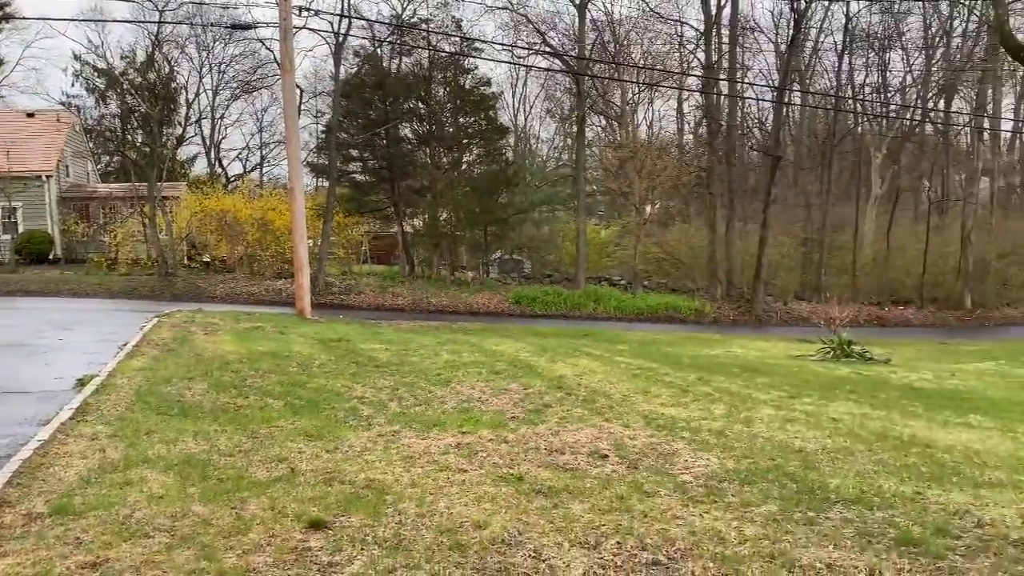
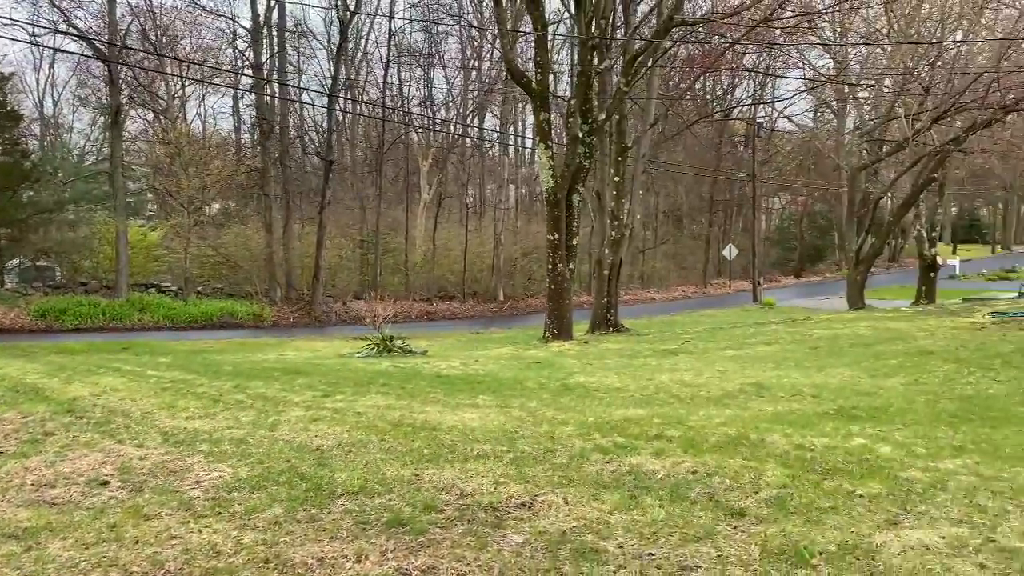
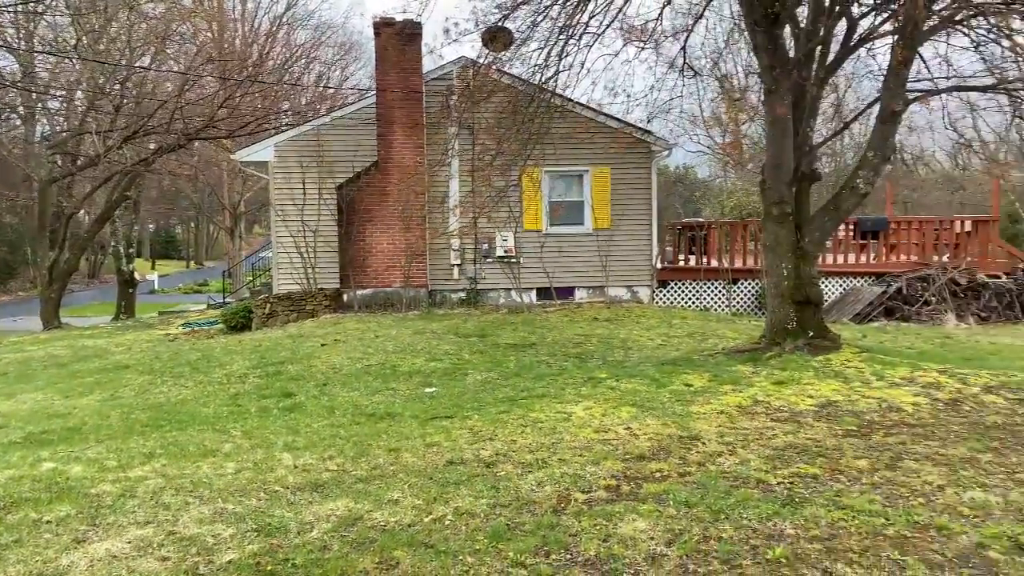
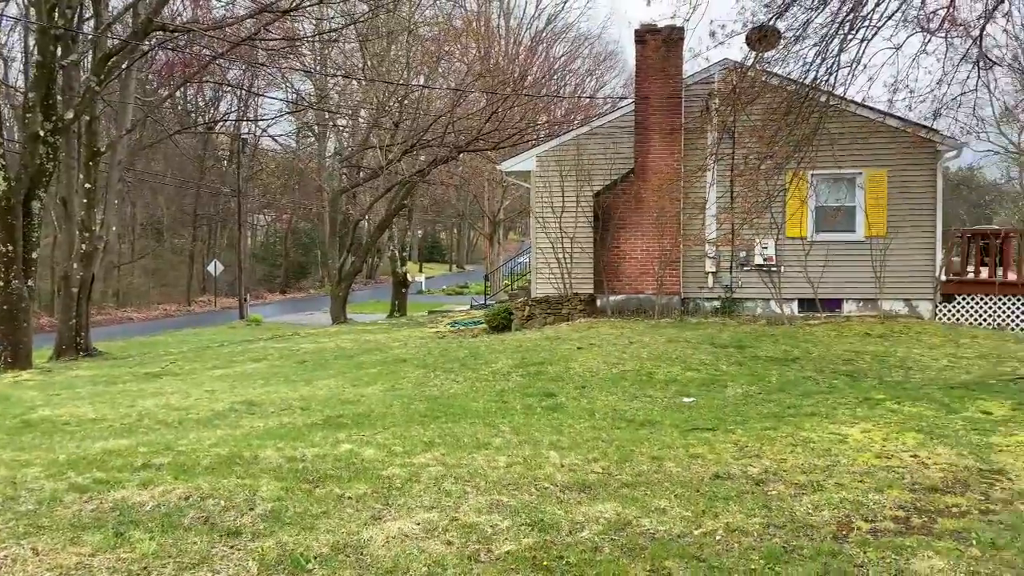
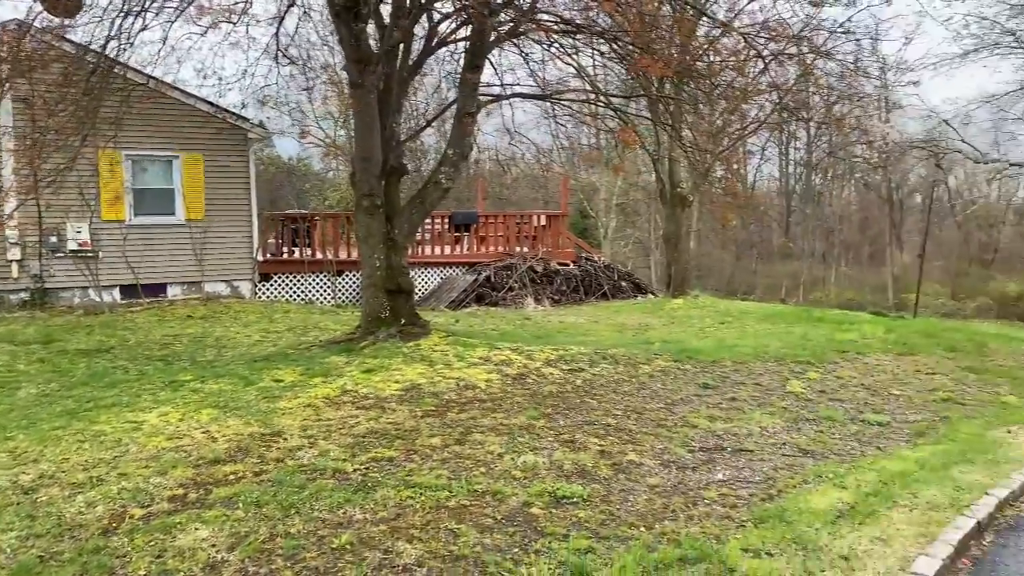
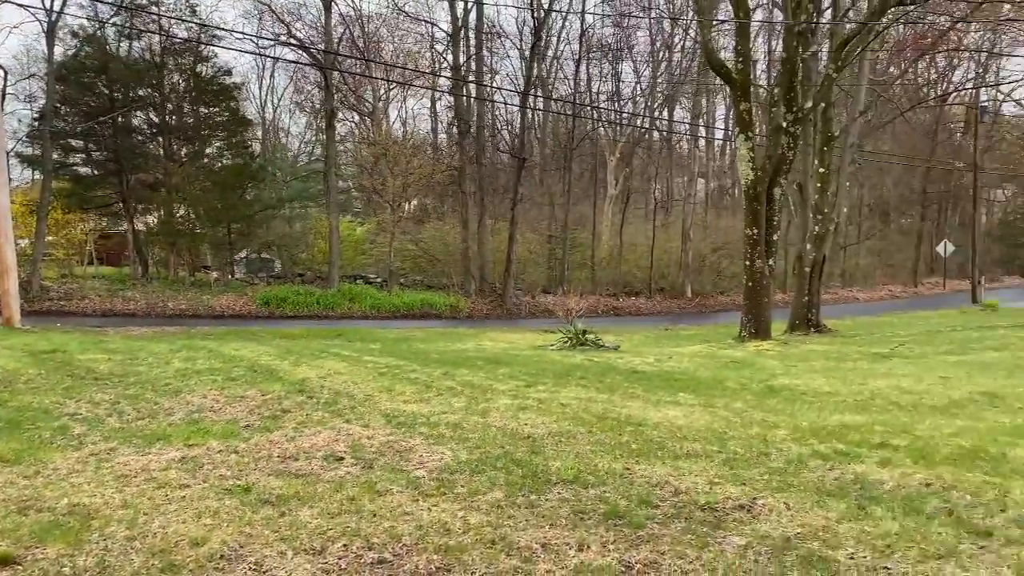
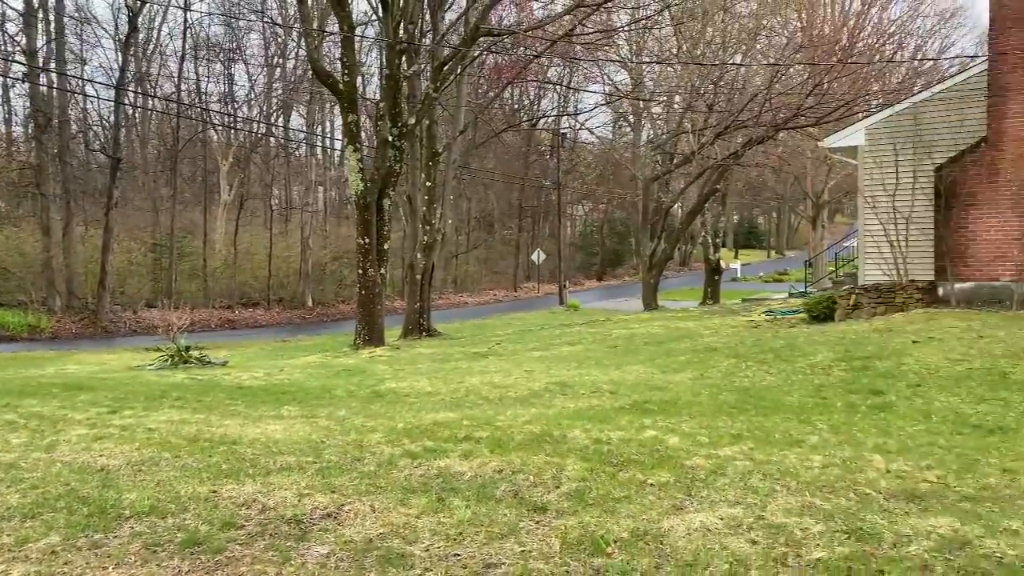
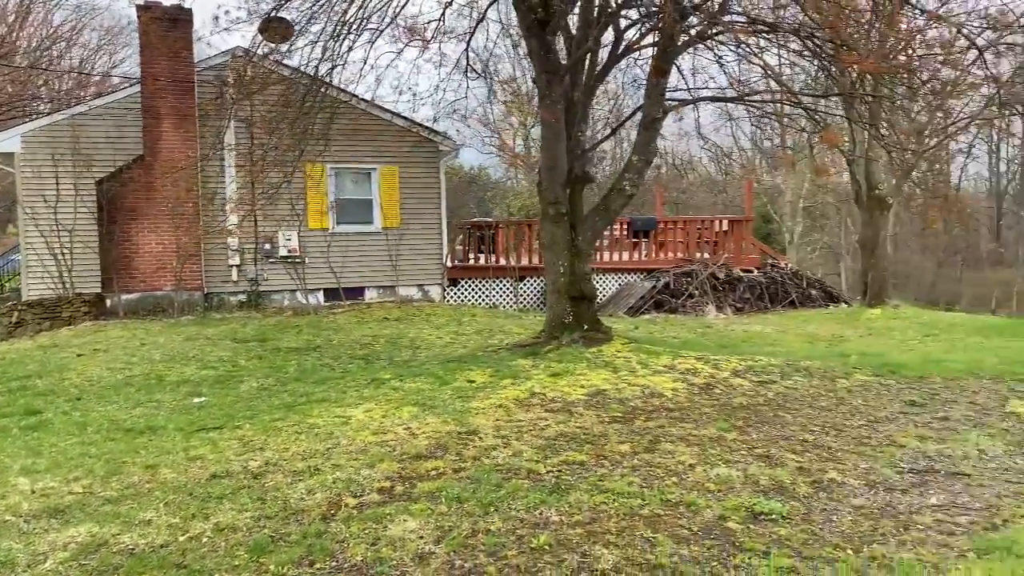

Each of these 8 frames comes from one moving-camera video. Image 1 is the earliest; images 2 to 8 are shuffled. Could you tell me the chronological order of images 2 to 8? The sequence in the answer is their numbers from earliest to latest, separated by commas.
6, 2, 7, 4, 3, 8, 5
